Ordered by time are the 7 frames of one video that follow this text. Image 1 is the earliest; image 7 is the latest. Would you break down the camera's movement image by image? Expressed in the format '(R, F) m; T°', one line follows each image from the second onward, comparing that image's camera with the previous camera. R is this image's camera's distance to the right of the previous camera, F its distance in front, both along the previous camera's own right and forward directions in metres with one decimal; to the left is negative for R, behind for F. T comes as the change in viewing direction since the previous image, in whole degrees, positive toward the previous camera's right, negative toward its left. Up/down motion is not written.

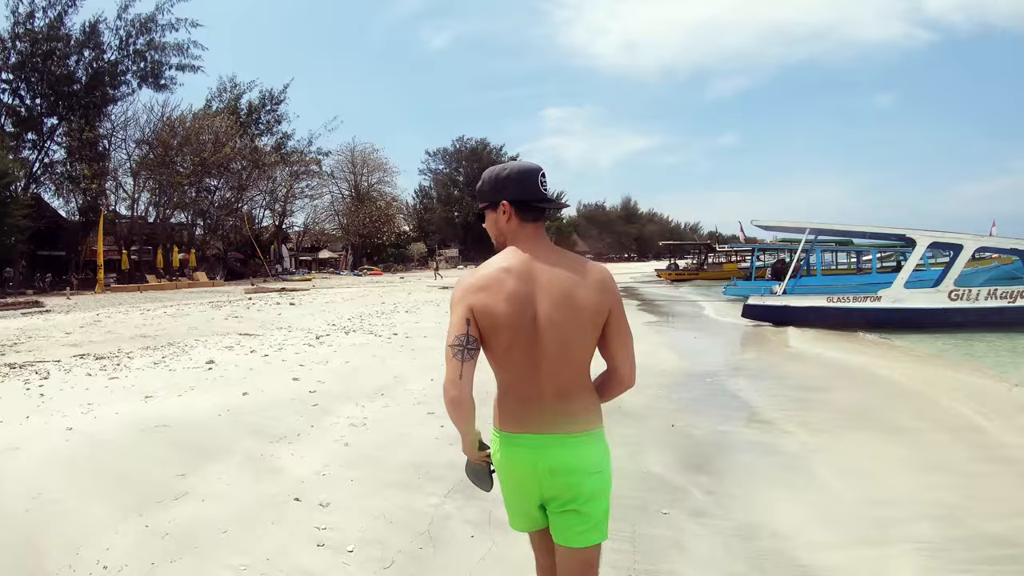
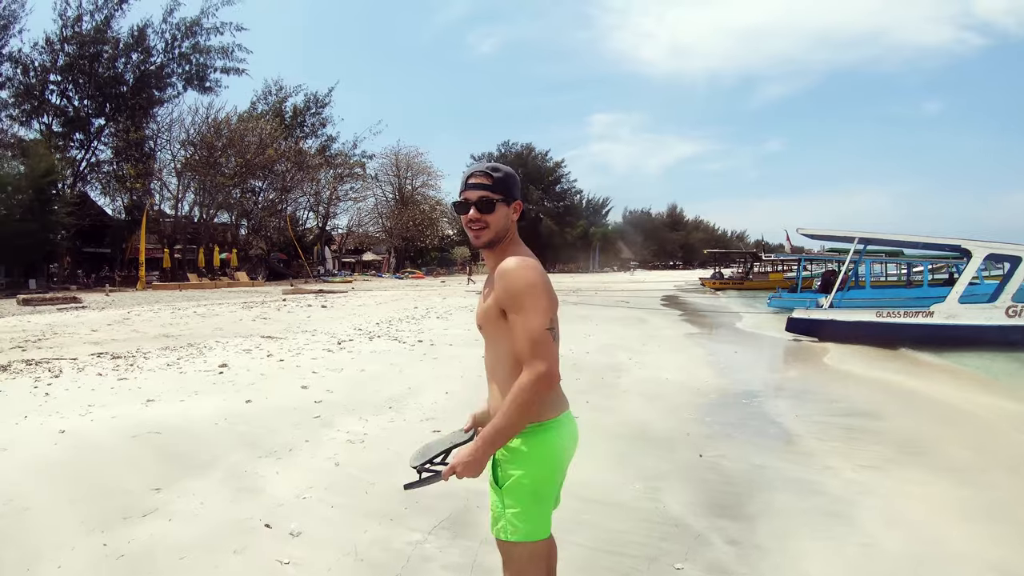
(+0.2, +0.5) m; -4°
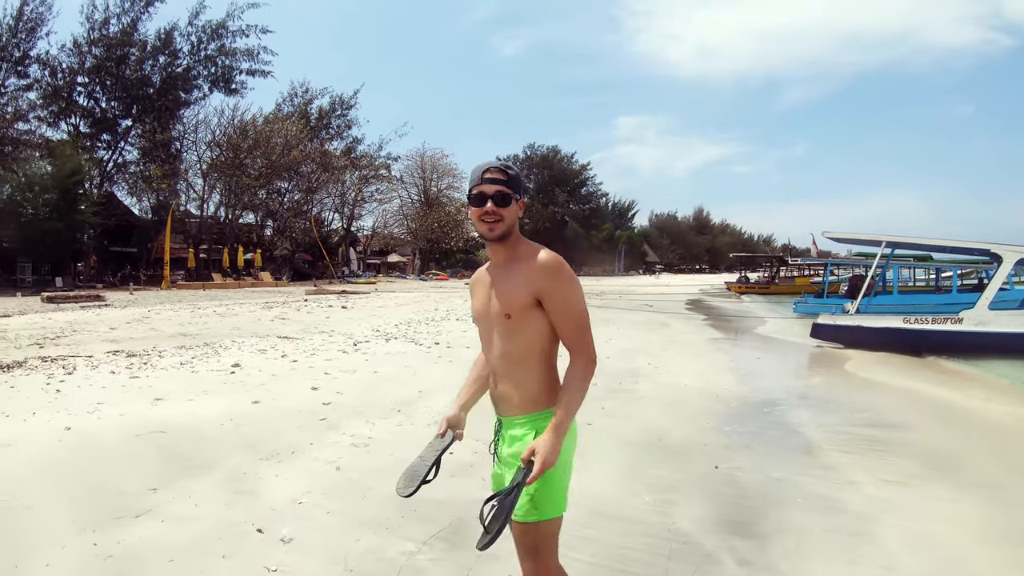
(+0.1, +0.2) m; -2°
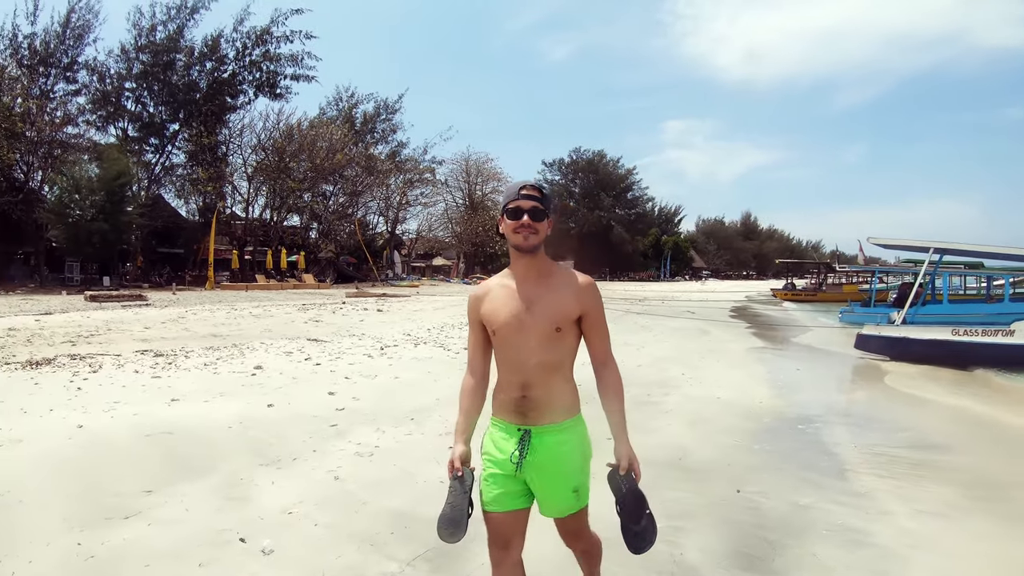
(+0.3, +0.3) m; -4°
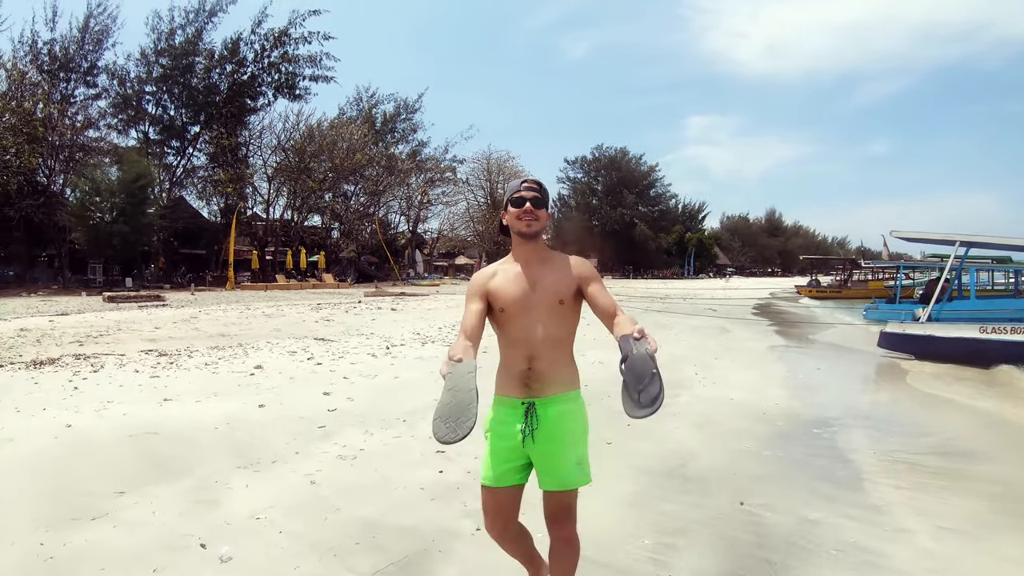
(+0.2, +0.3) m; -2°
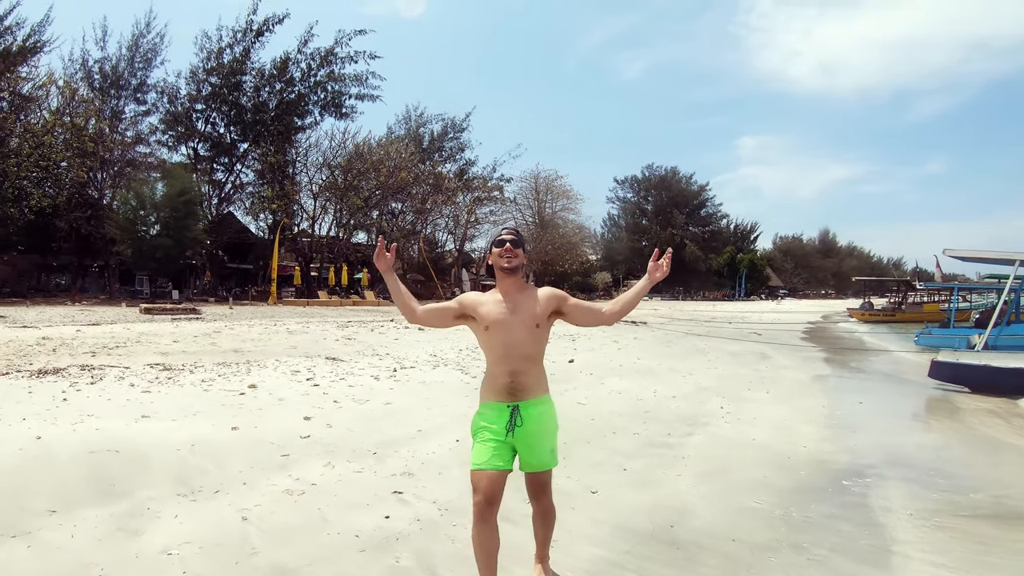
(+0.5, +0.6) m; -5°
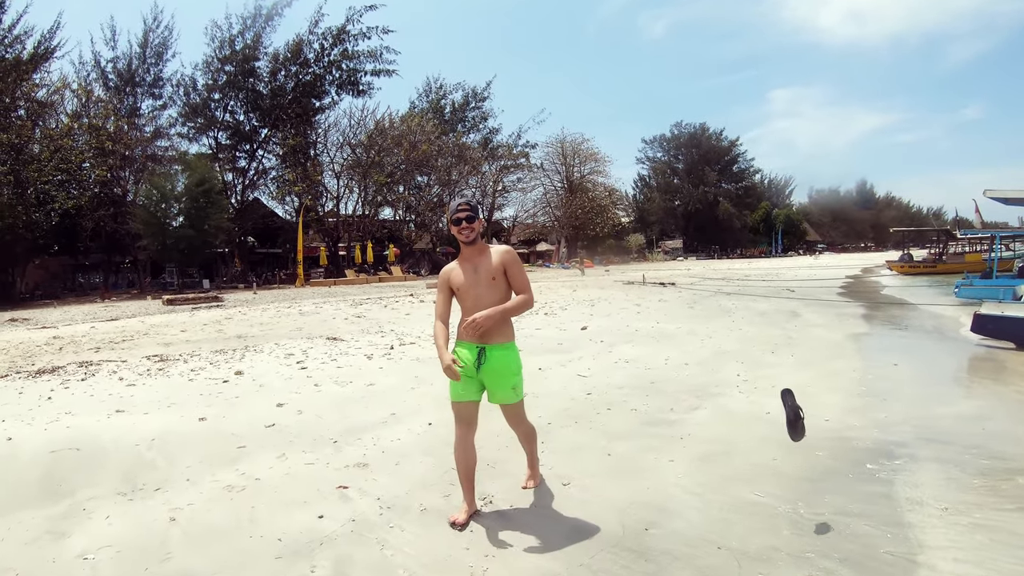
(+0.5, +0.6) m; -3°
